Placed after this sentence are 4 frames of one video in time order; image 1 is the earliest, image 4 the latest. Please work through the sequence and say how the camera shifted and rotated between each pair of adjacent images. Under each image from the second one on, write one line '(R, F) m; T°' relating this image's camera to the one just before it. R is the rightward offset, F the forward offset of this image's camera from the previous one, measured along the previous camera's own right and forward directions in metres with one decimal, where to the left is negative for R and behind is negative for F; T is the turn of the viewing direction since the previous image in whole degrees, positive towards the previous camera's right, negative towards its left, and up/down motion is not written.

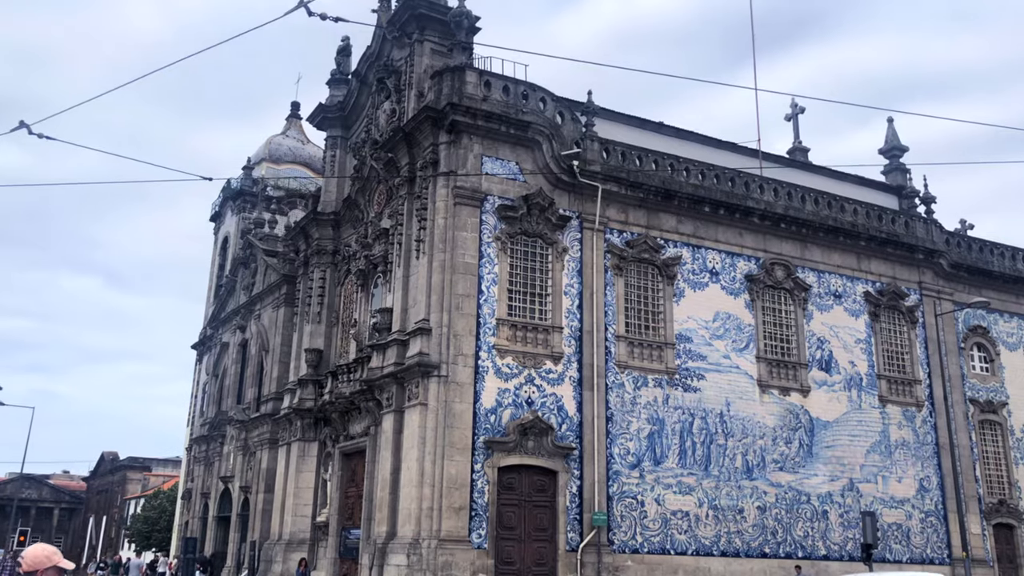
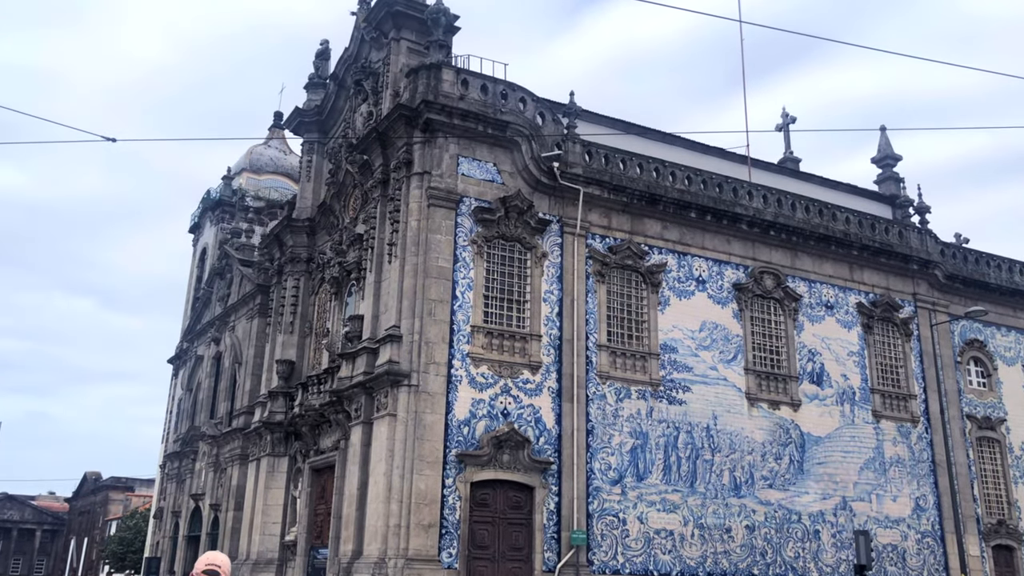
(+0.4, +0.9) m; 0°
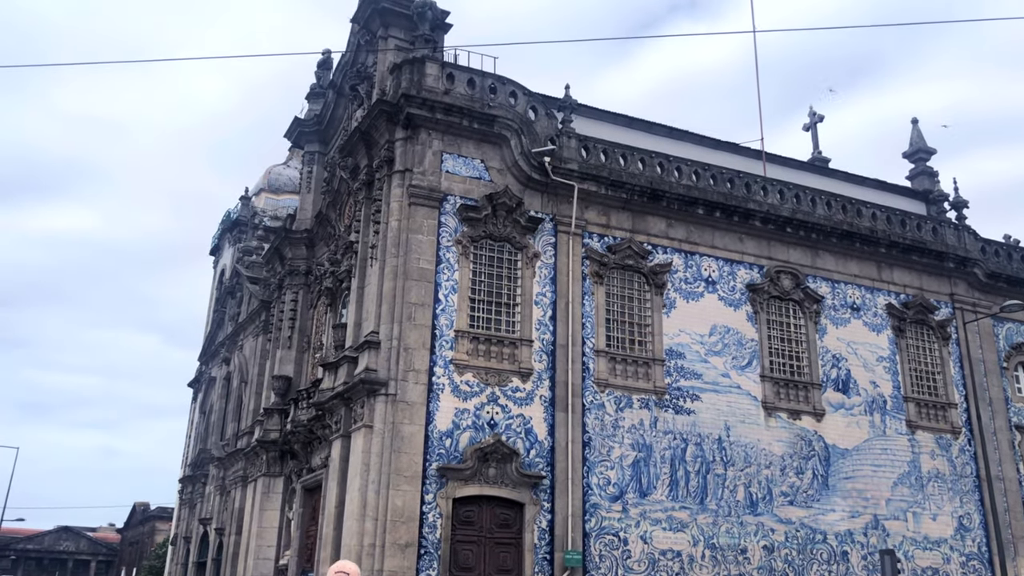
(+1.3, +1.2) m; -4°
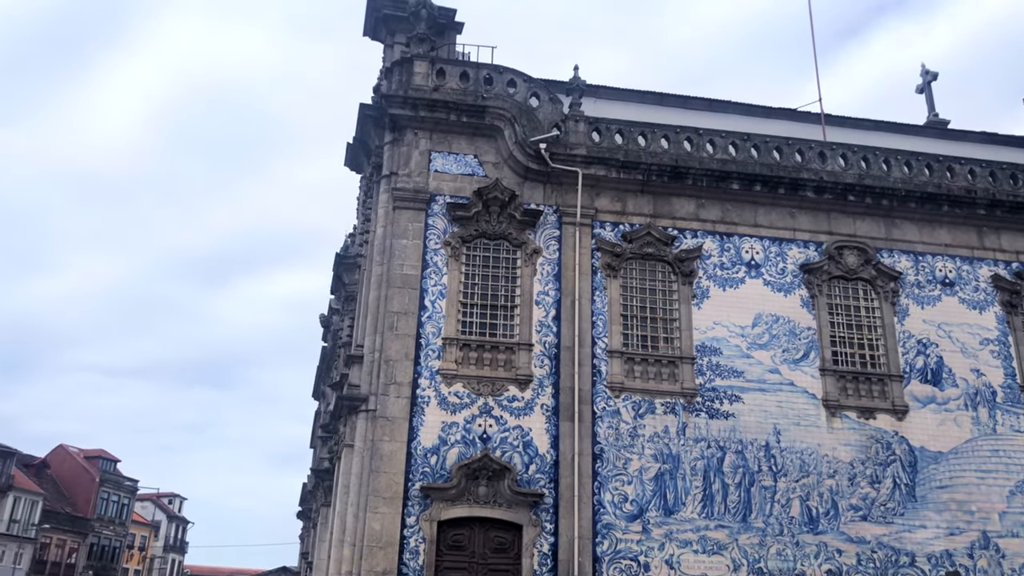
(+3.7, +2.0) m; -13°
